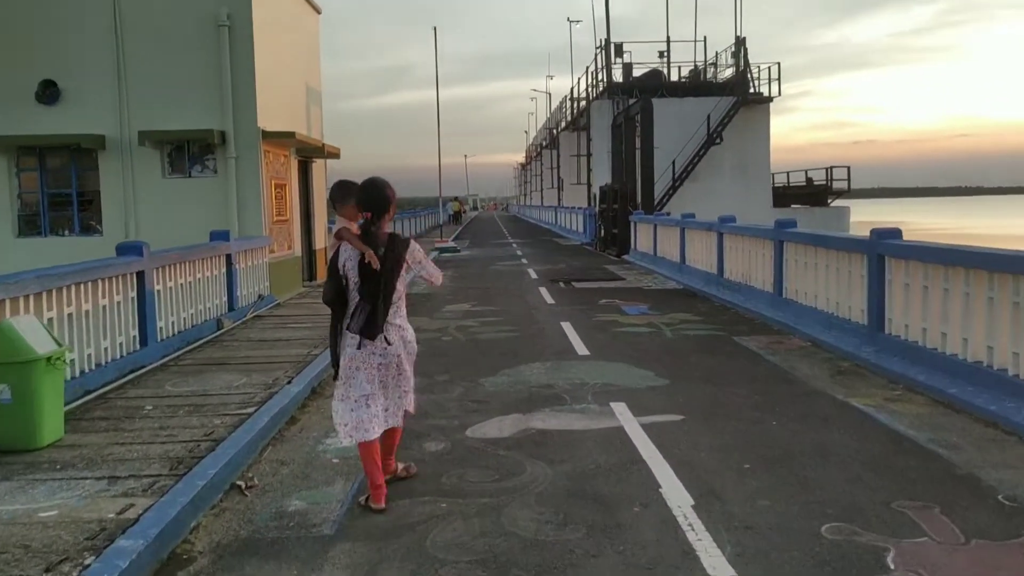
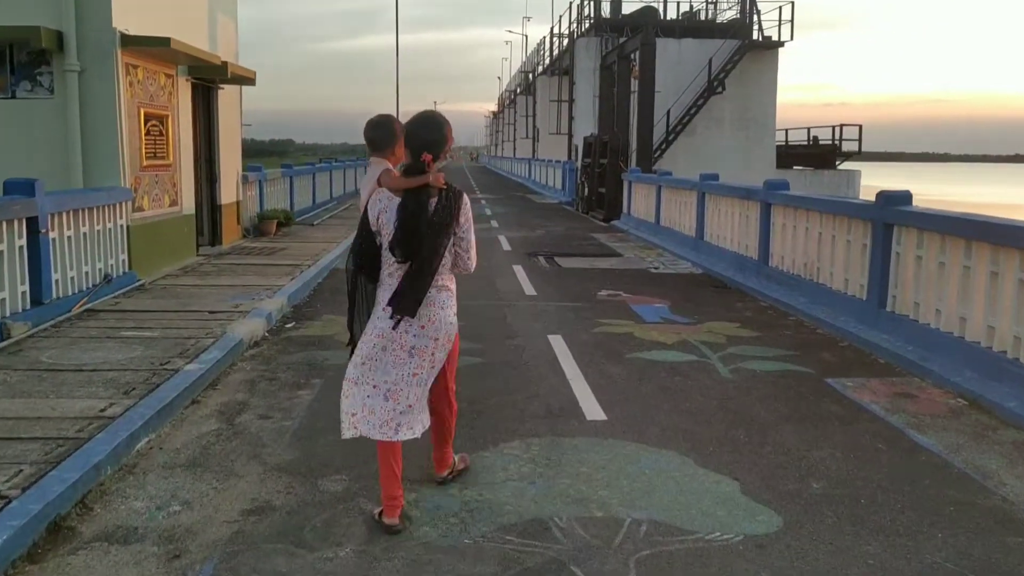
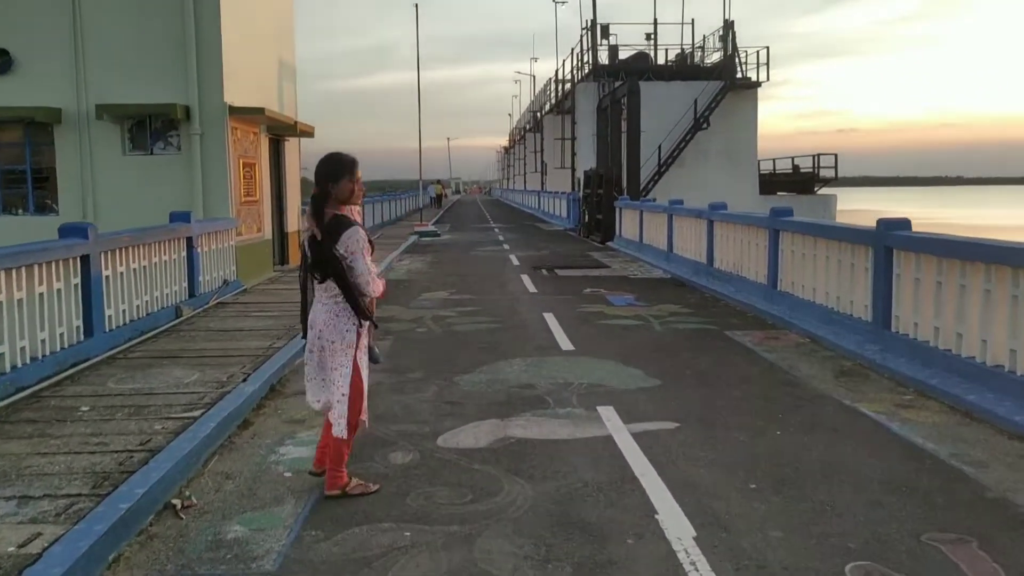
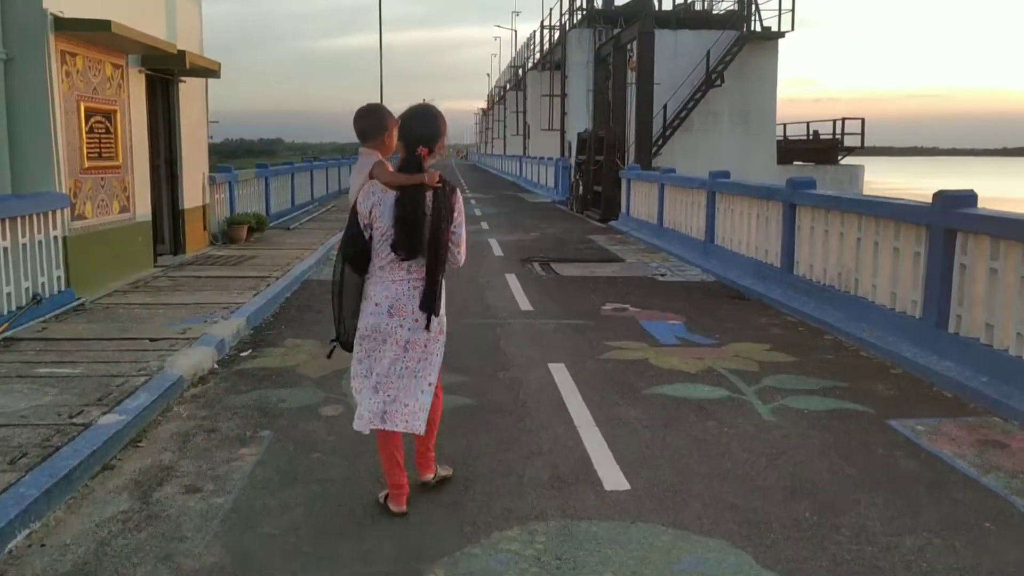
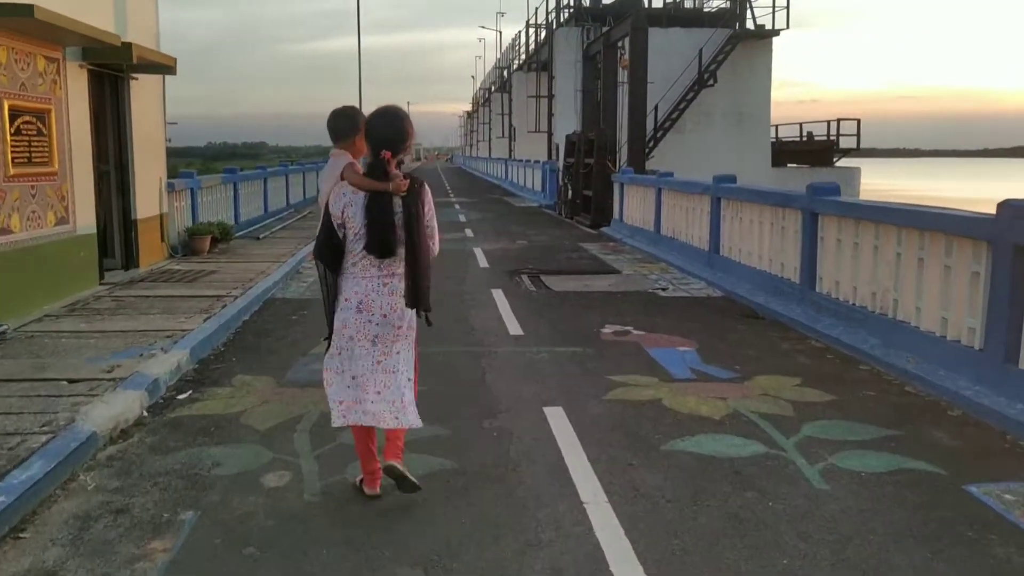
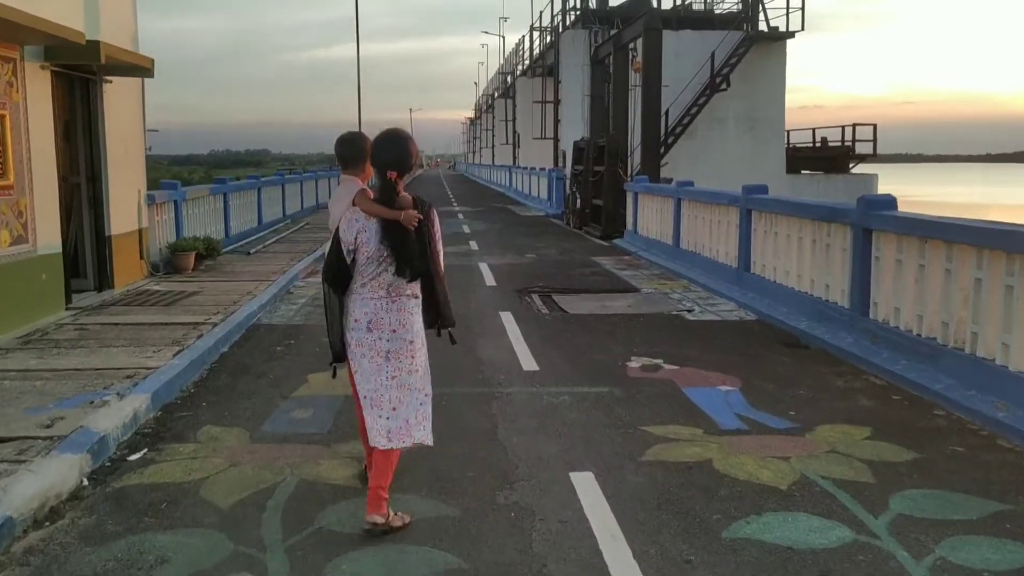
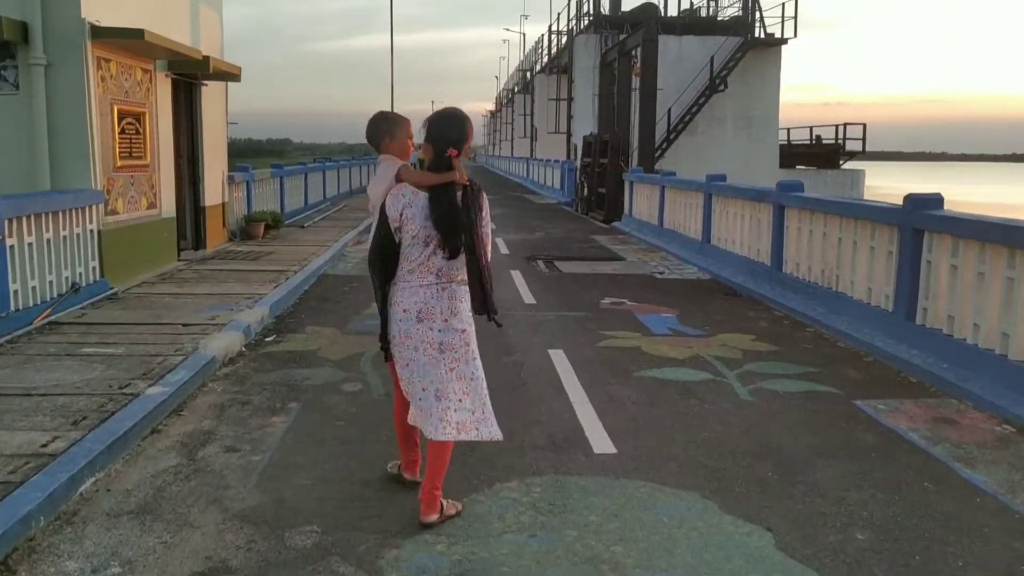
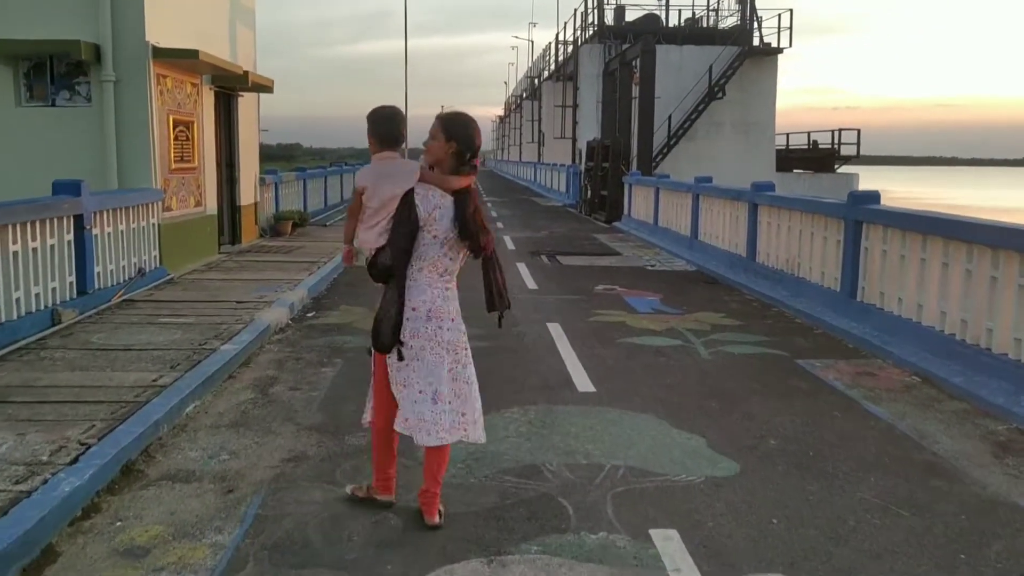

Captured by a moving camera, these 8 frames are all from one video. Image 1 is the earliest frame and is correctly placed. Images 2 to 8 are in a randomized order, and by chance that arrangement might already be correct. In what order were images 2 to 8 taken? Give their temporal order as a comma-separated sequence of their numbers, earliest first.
3, 8, 2, 7, 4, 5, 6
